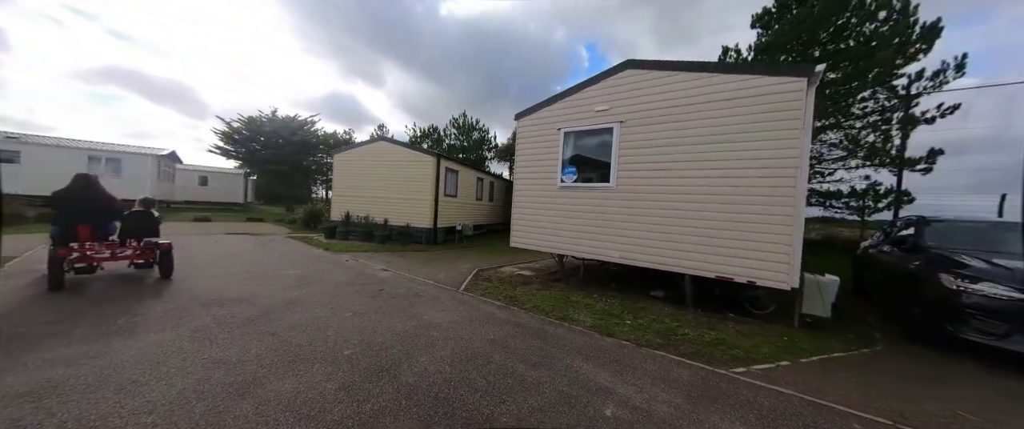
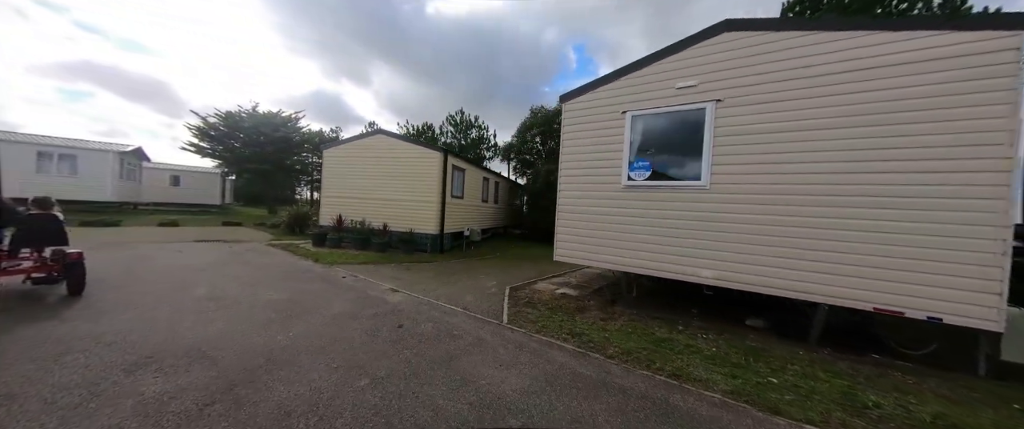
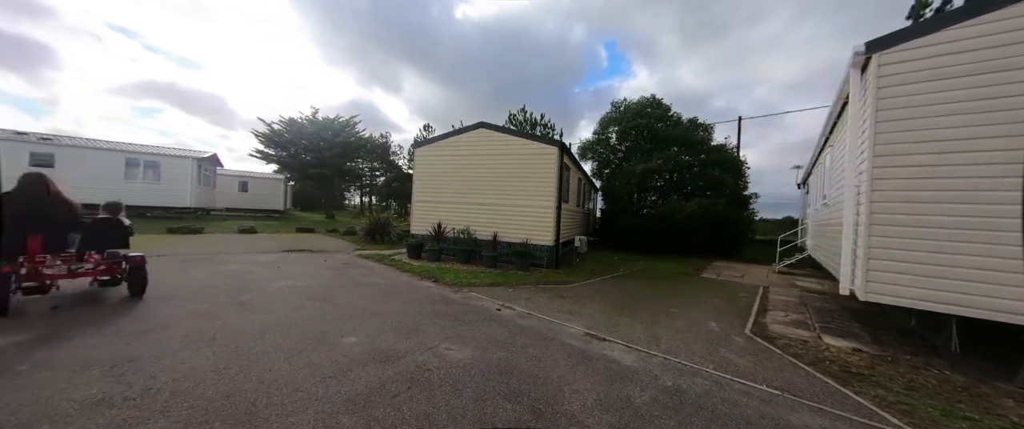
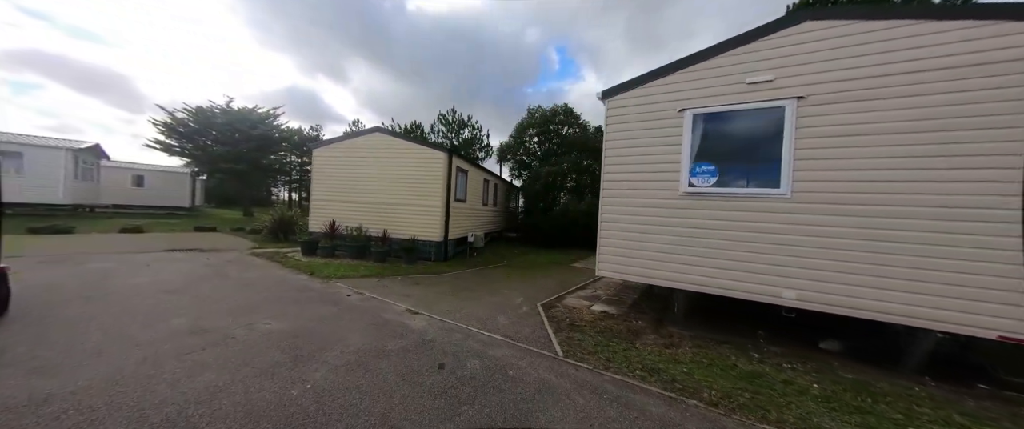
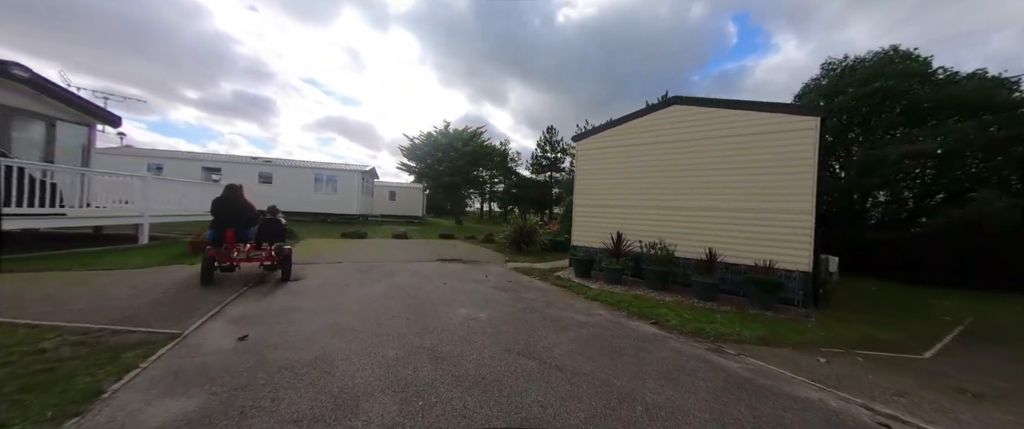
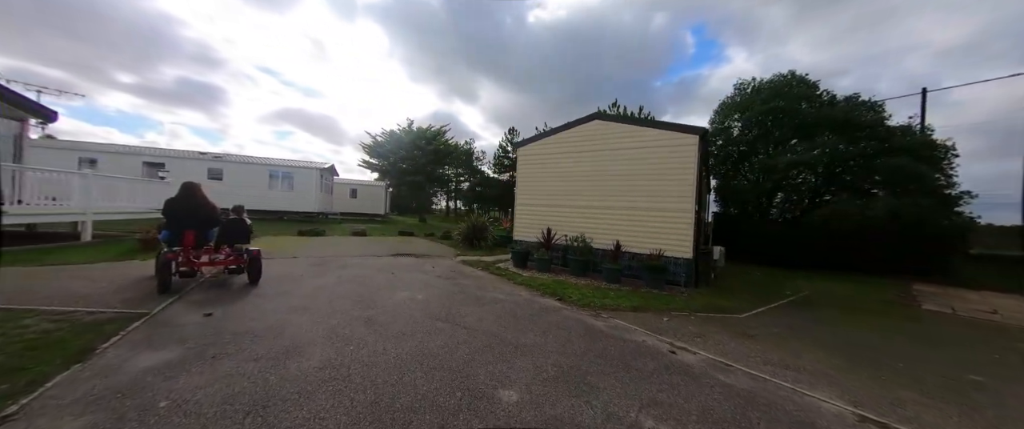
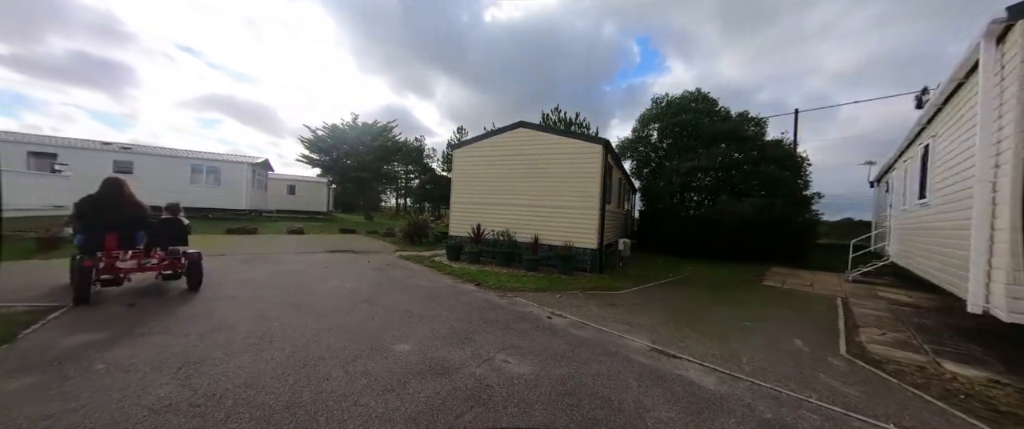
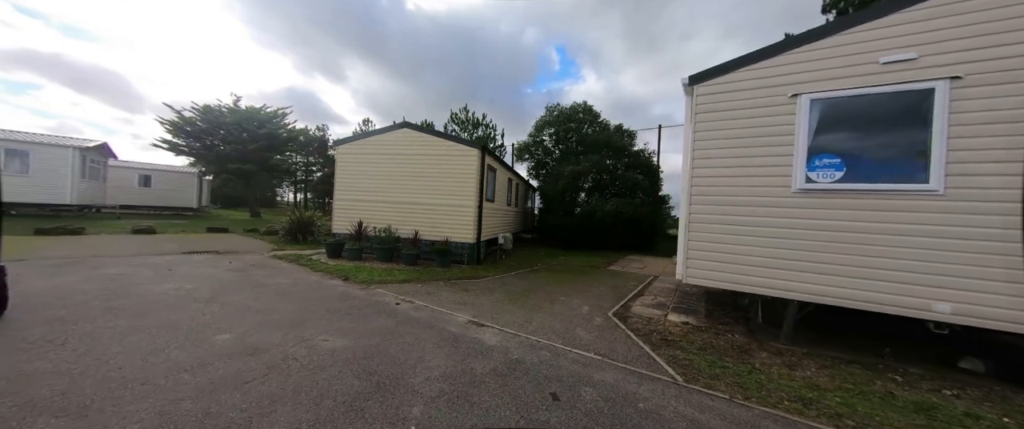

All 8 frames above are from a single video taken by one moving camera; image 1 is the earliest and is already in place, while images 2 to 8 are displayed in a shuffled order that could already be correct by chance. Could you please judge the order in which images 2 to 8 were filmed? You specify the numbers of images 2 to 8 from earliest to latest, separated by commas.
2, 4, 8, 3, 7, 6, 5
